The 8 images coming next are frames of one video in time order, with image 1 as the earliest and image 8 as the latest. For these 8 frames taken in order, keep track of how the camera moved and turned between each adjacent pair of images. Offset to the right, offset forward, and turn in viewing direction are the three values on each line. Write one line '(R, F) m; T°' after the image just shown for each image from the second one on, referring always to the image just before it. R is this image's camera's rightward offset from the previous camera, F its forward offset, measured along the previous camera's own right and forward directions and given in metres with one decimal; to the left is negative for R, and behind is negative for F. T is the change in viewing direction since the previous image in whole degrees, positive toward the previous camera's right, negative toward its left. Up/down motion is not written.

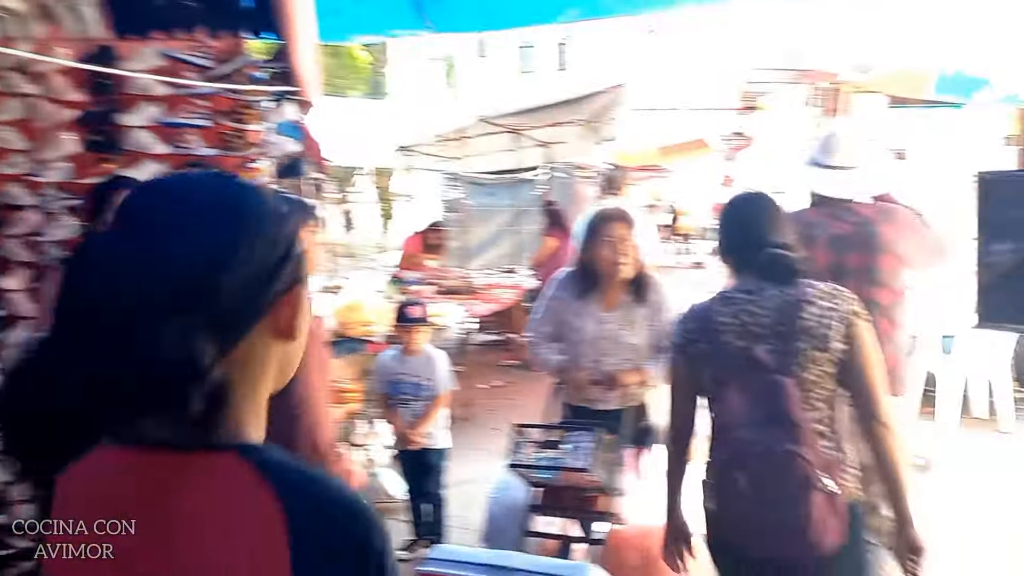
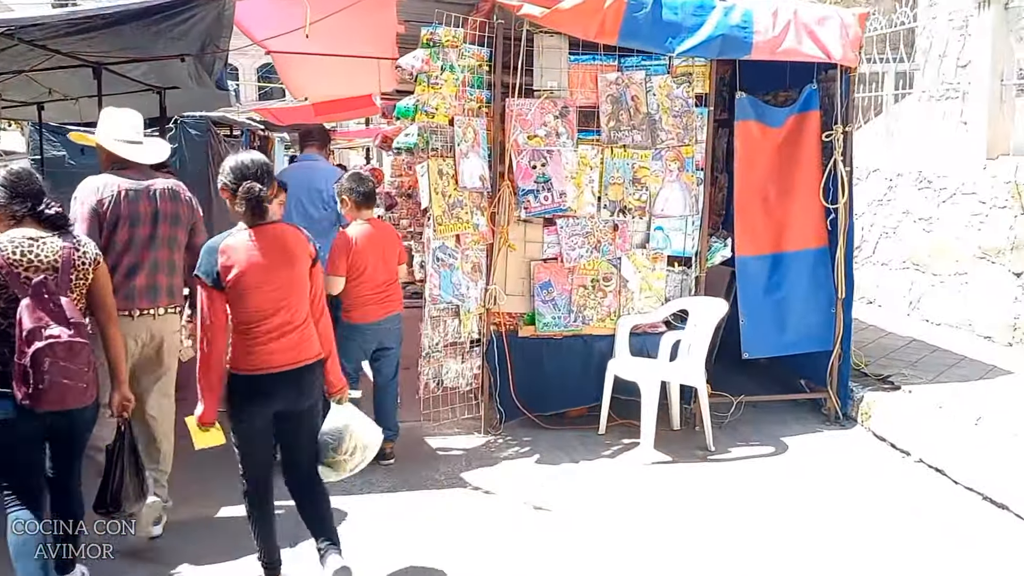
(+0.5, +1.6) m; +20°
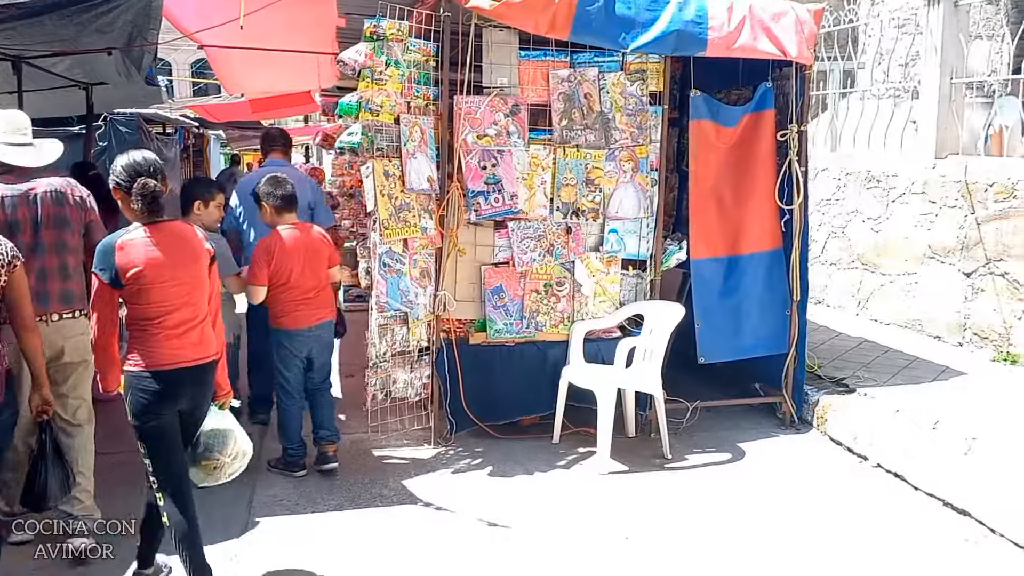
(0.0, +0.2) m; +4°
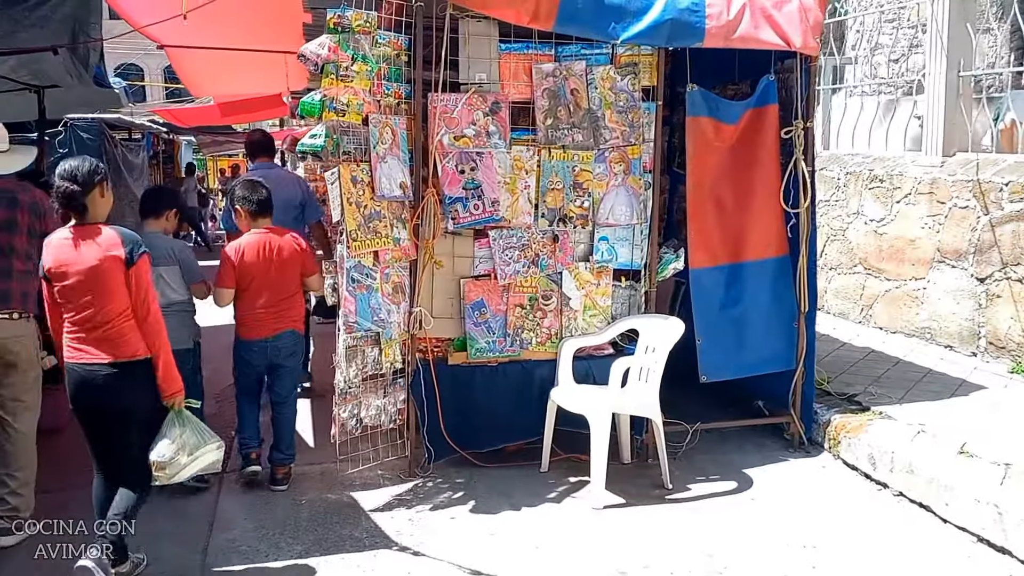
(0.0, +0.4) m; +1°
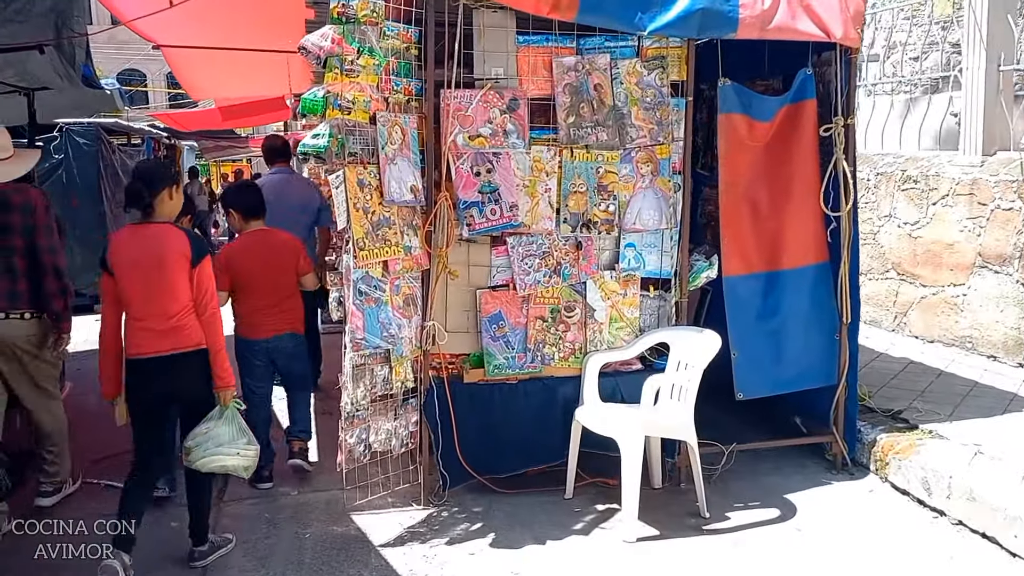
(-0.1, +0.3) m; 0°
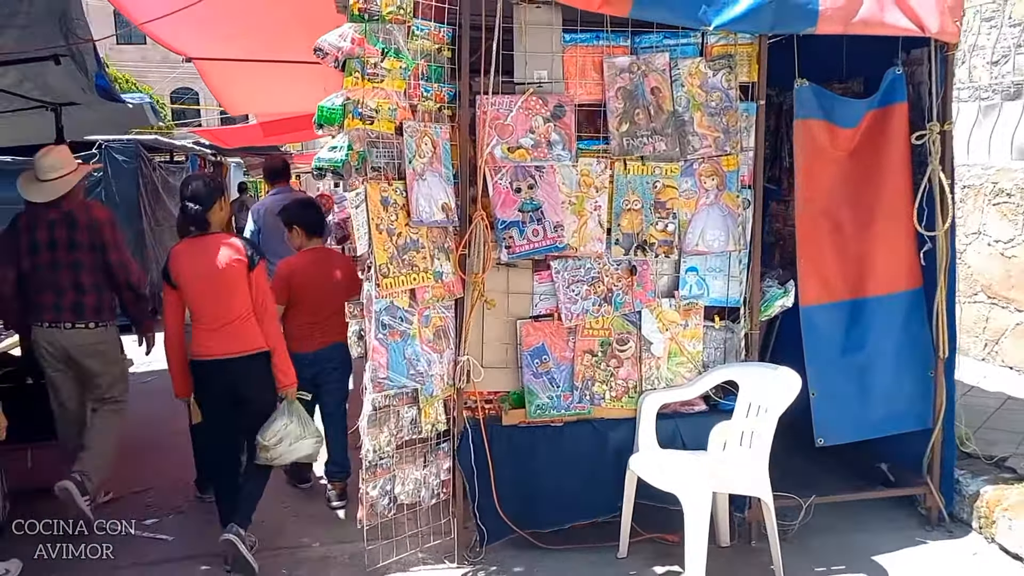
(0.0, +0.5) m; -3°
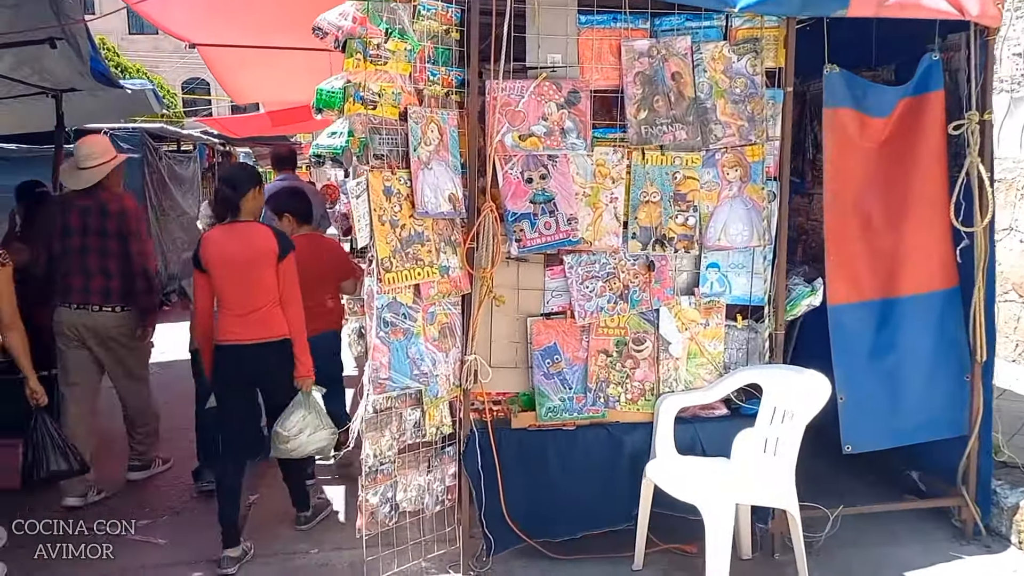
(0.0, +0.2) m; -1°
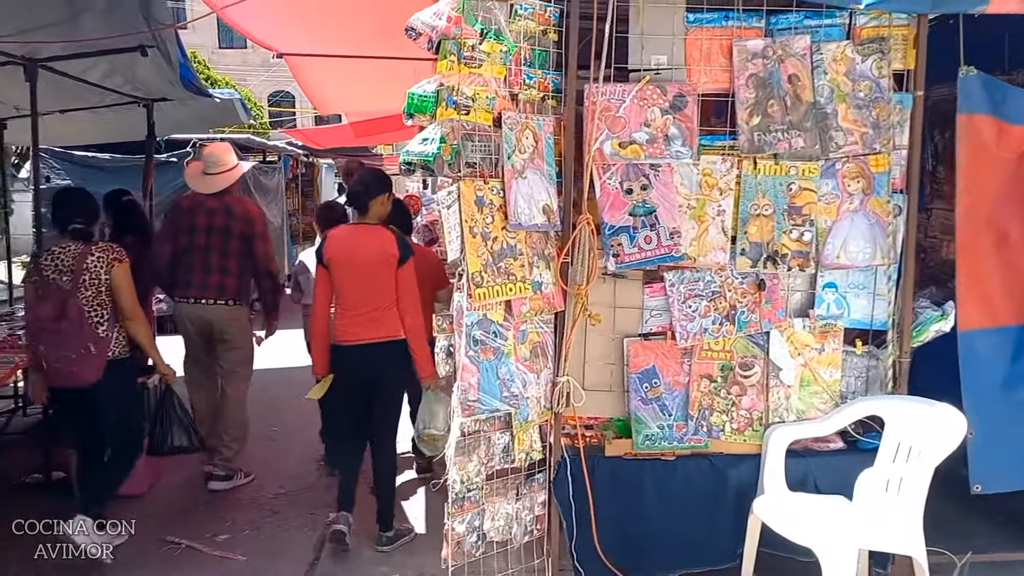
(-0.1, +0.2) m; -5°
